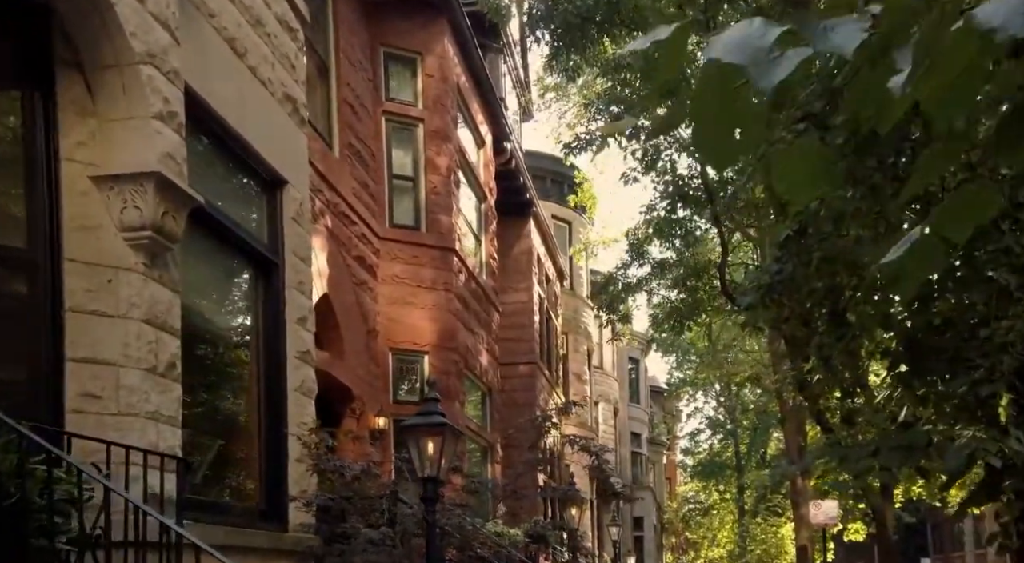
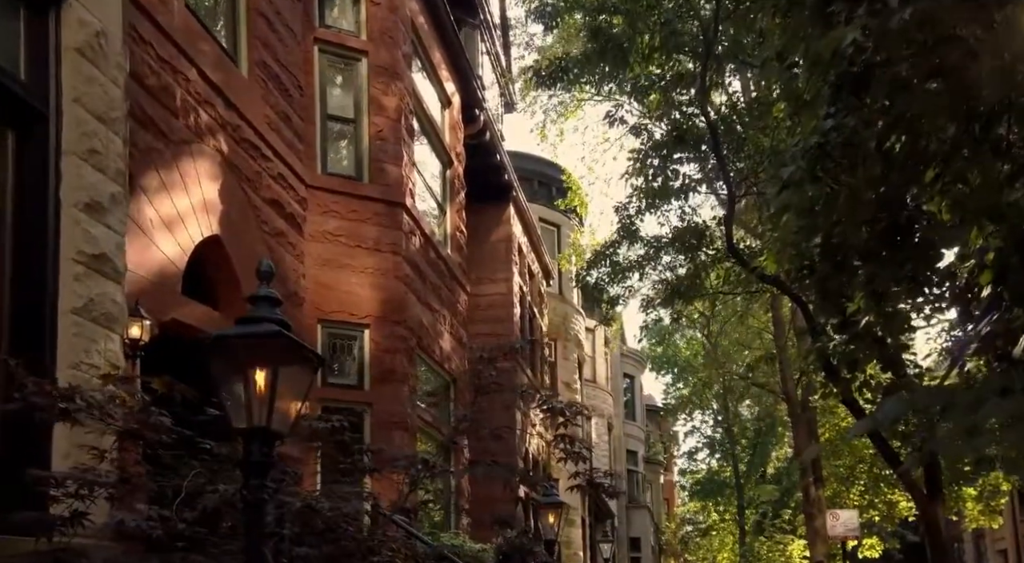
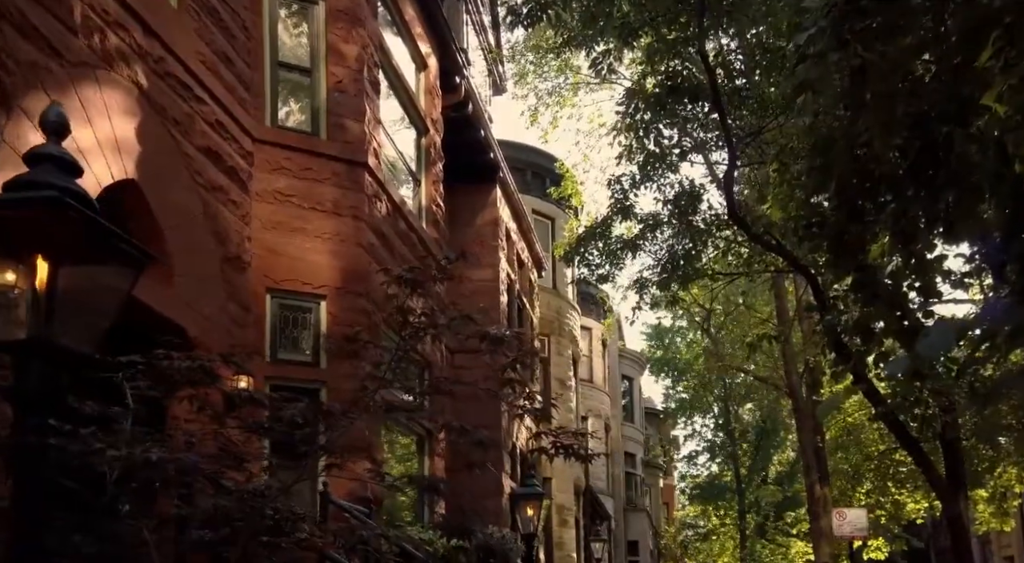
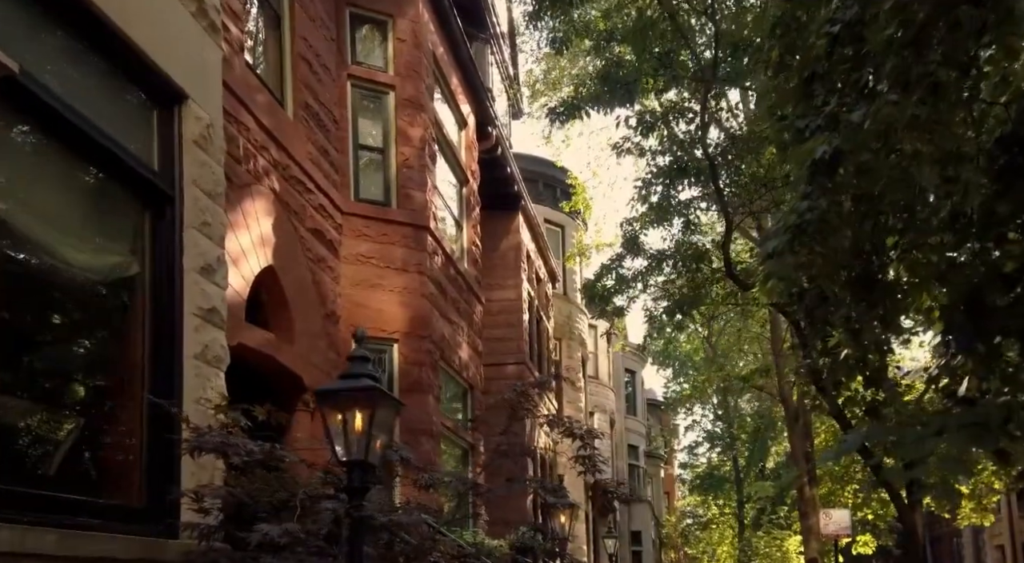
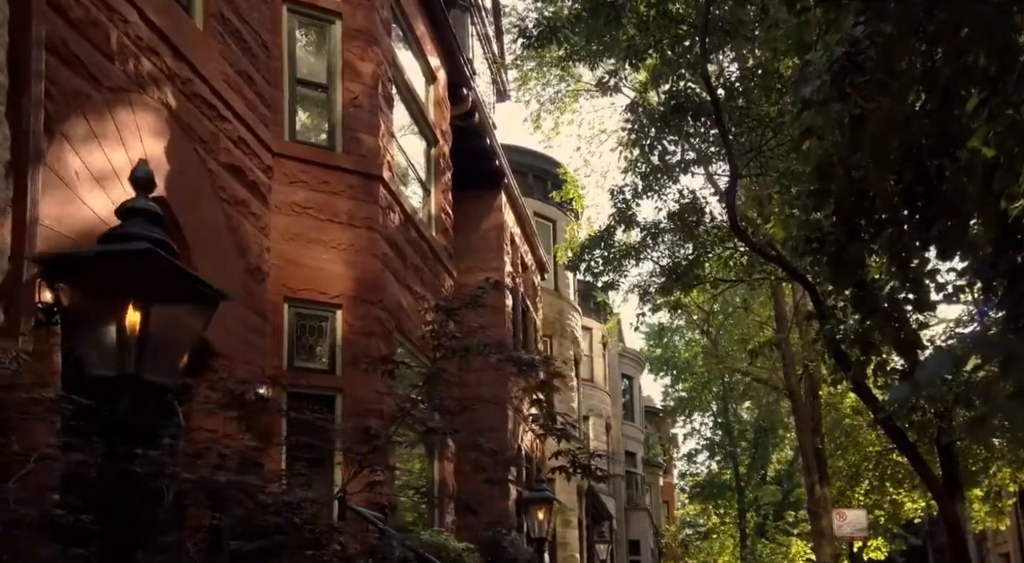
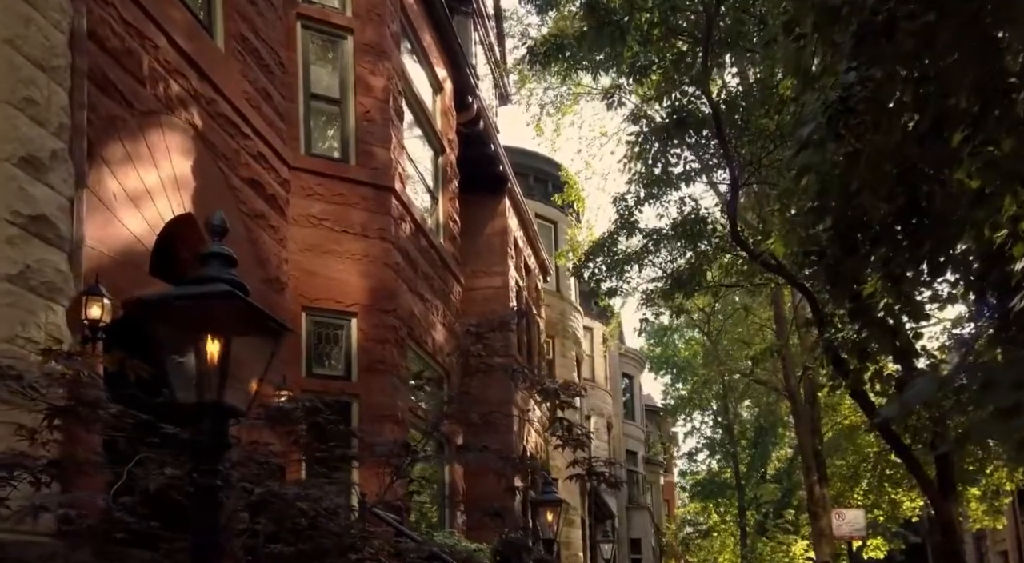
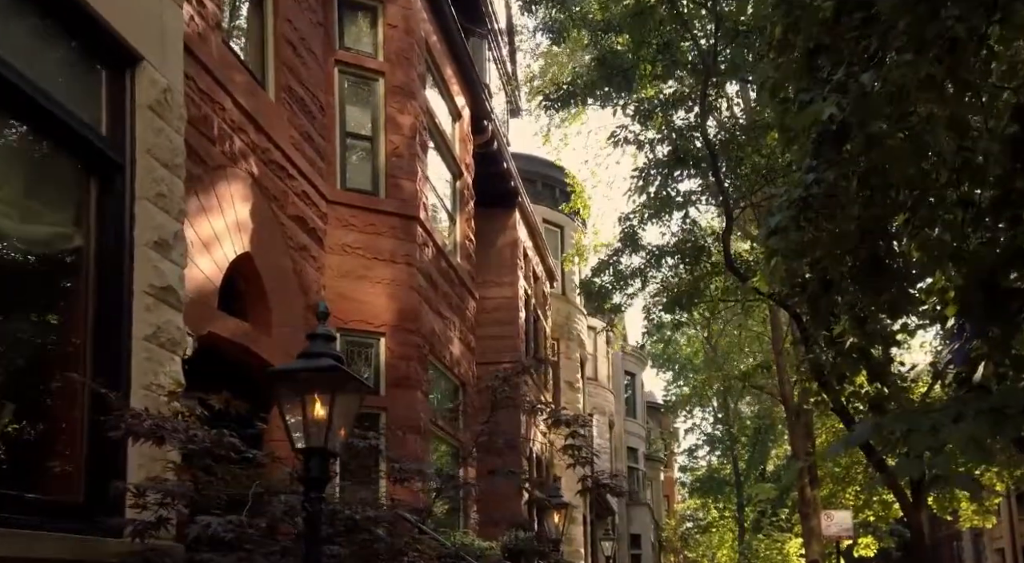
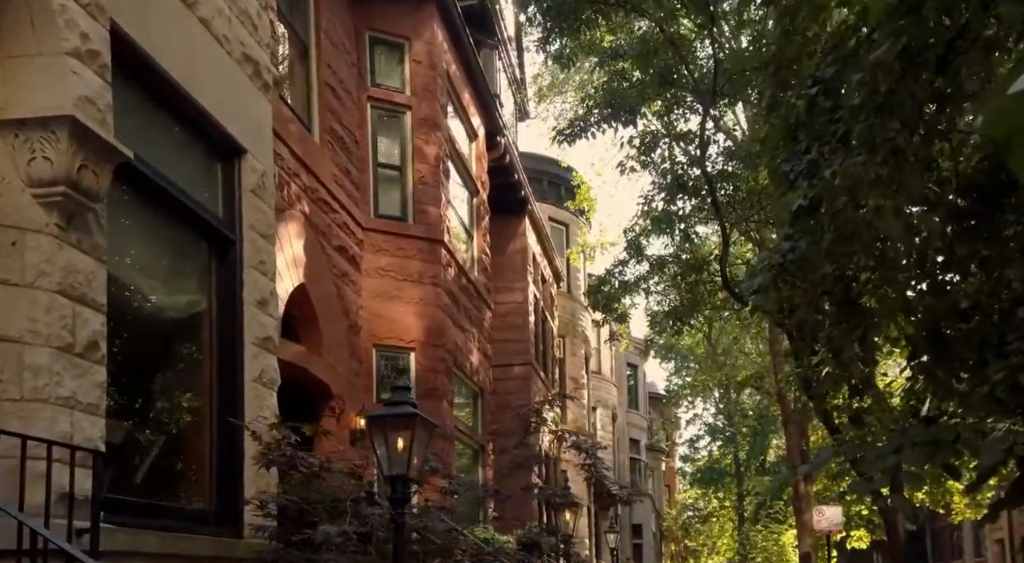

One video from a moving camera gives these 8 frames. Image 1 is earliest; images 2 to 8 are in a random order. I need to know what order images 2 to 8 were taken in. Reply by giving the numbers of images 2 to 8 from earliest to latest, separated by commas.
8, 4, 7, 2, 6, 5, 3
